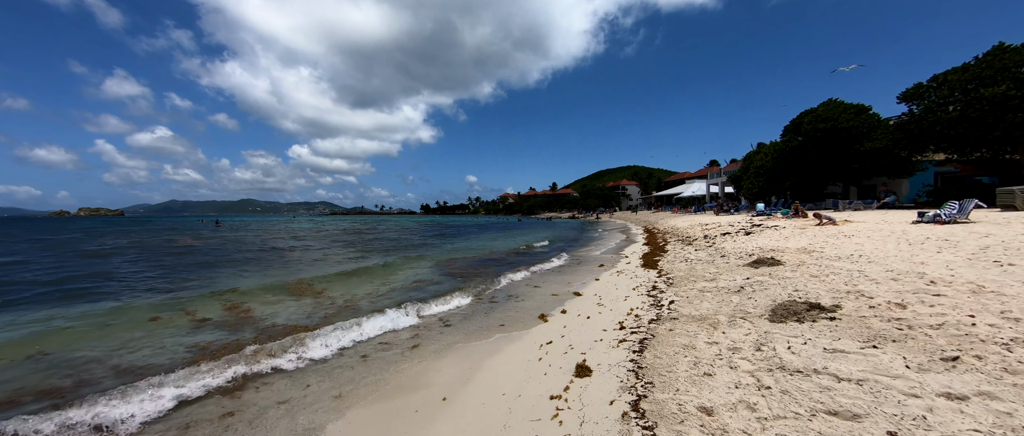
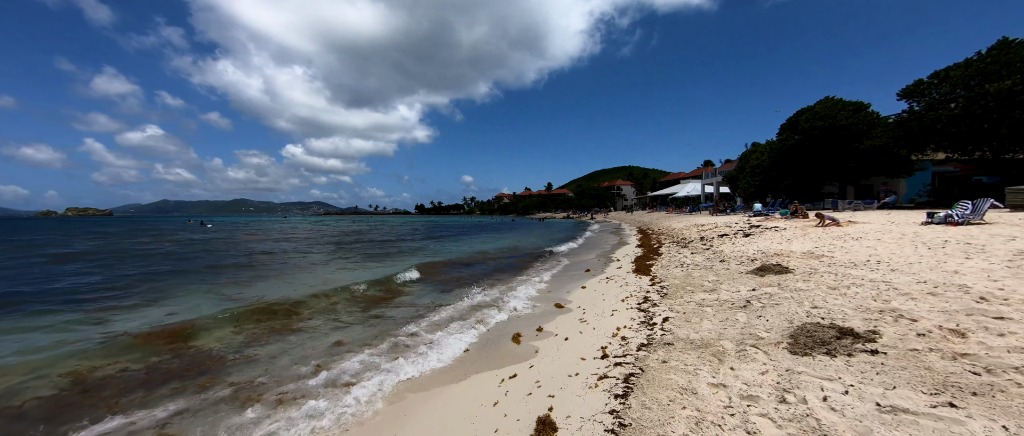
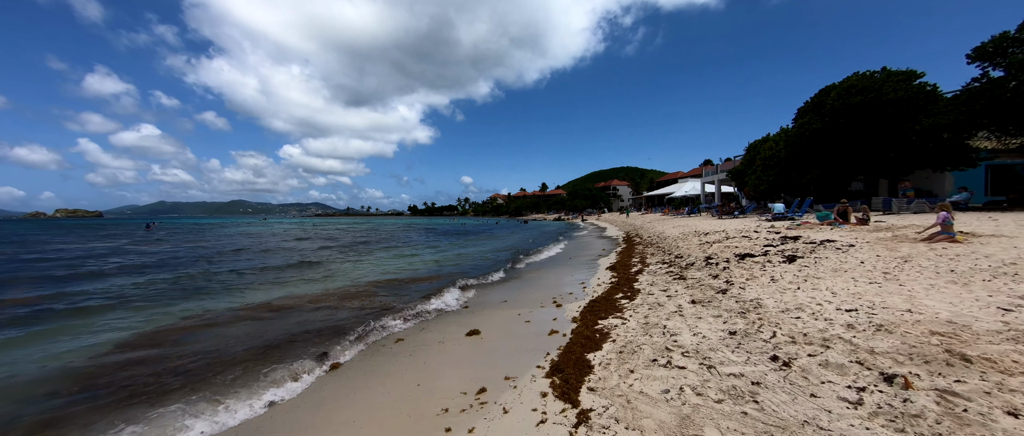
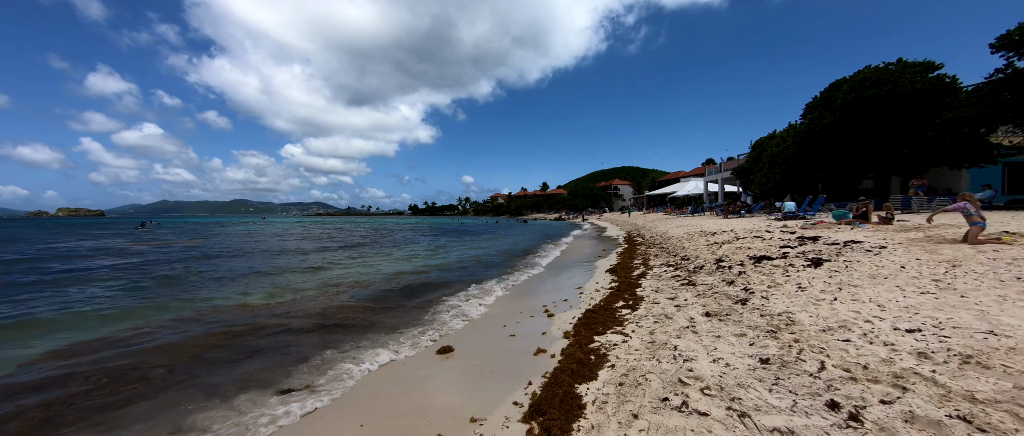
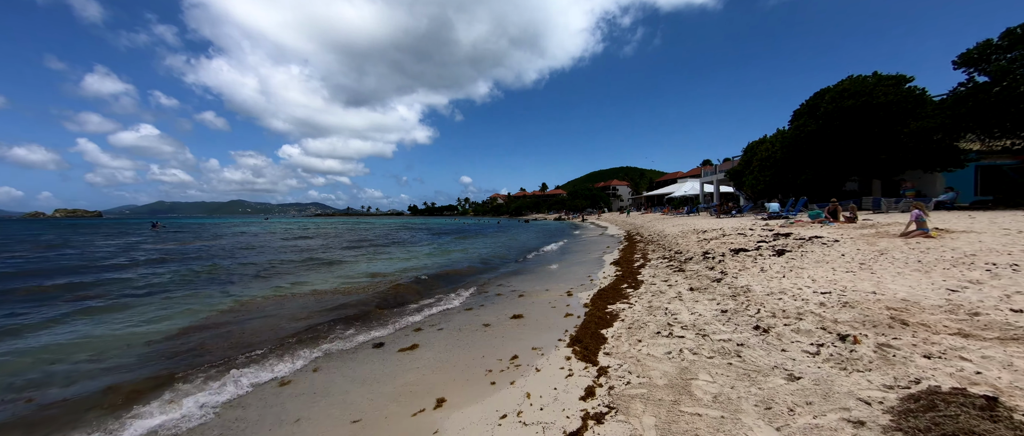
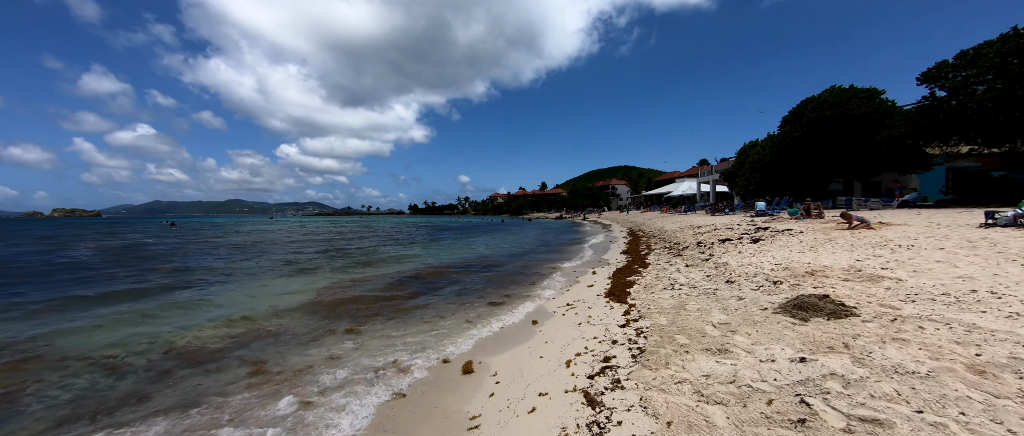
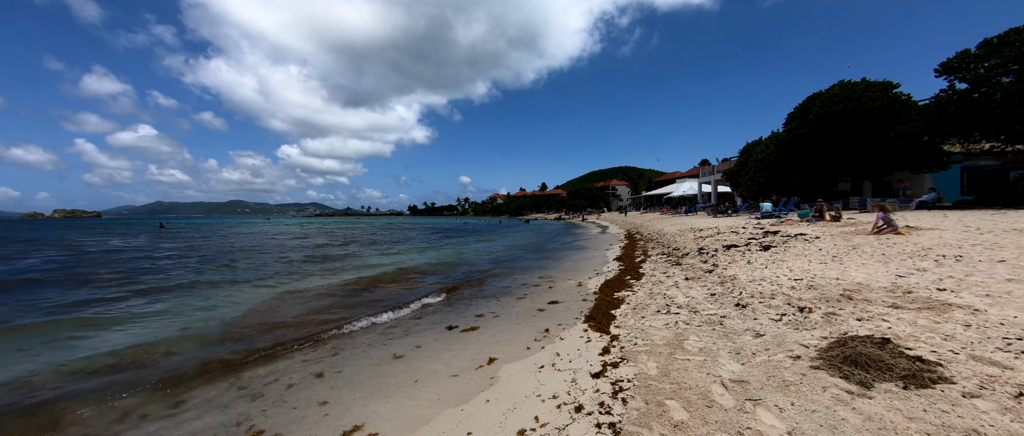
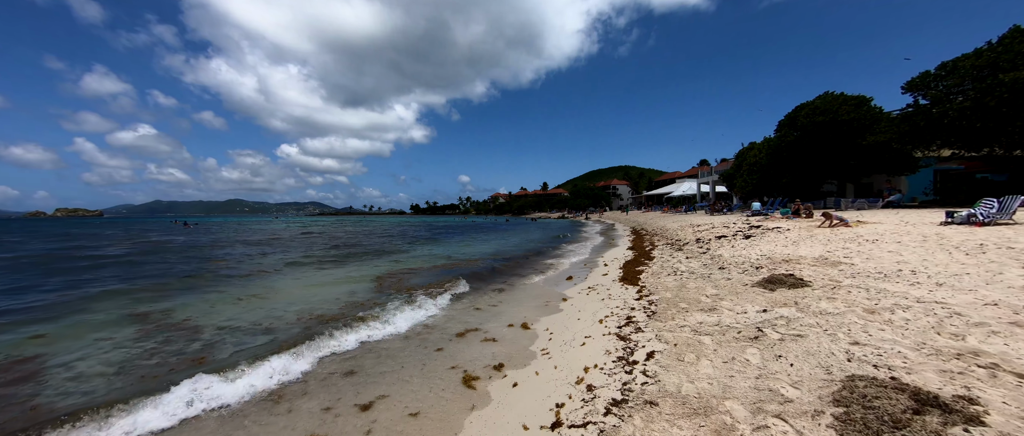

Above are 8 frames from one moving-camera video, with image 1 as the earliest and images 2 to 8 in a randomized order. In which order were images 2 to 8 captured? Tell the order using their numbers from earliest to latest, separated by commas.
2, 8, 6, 7, 5, 3, 4
